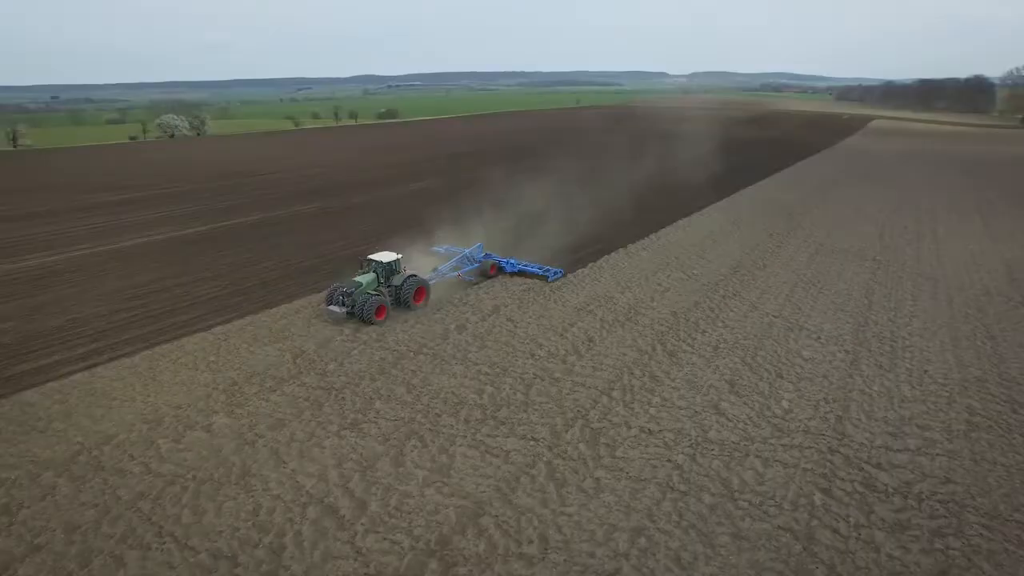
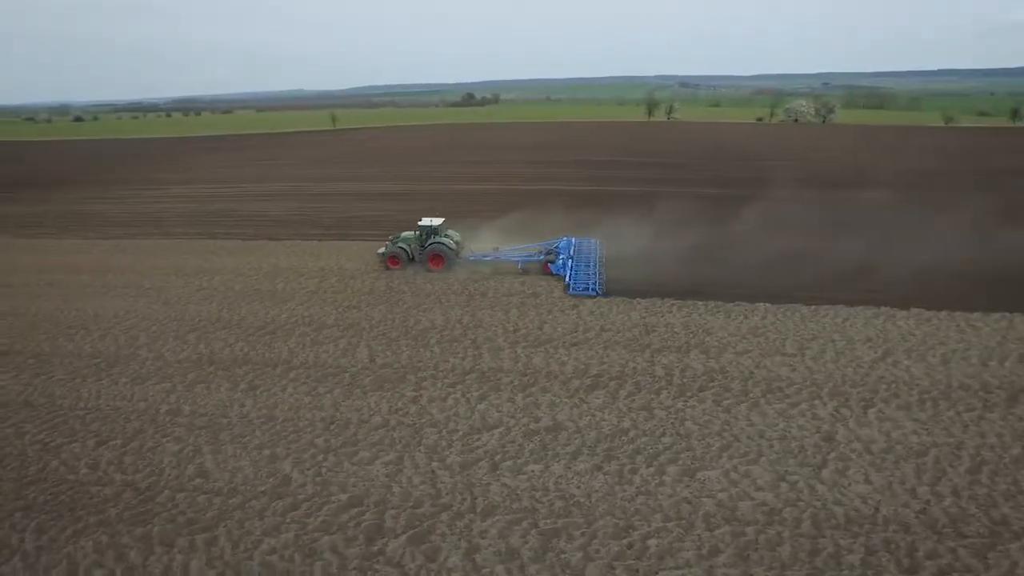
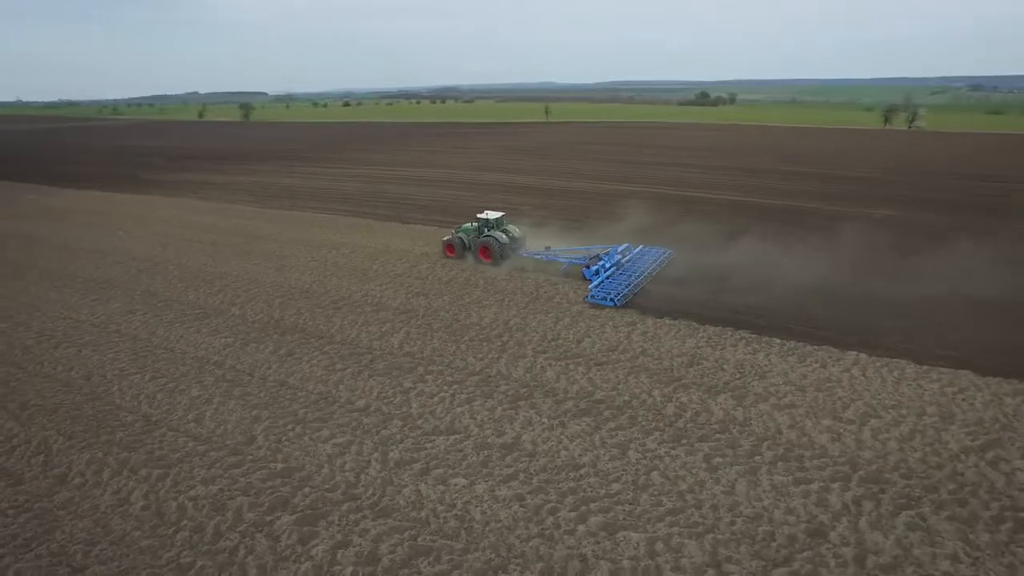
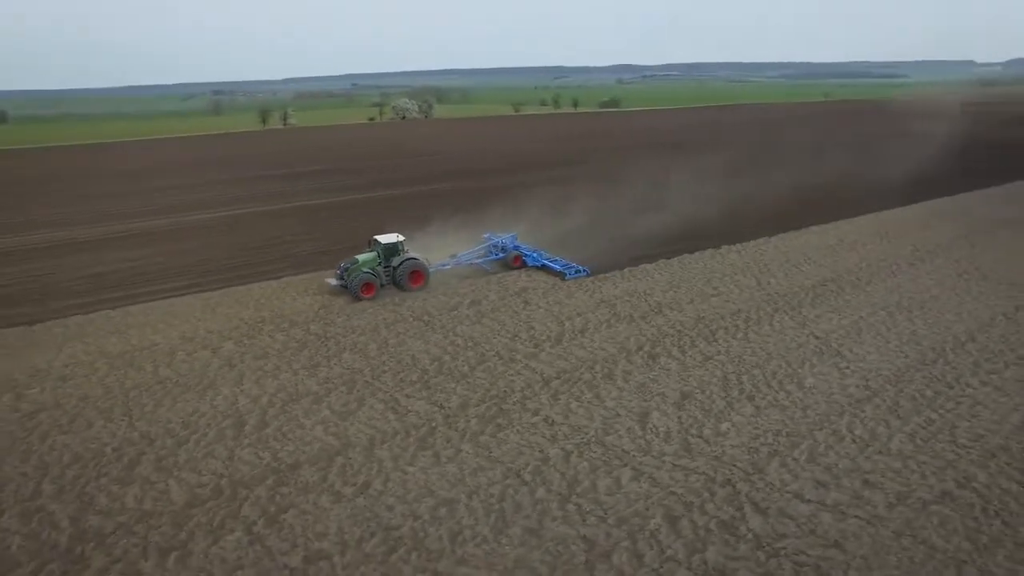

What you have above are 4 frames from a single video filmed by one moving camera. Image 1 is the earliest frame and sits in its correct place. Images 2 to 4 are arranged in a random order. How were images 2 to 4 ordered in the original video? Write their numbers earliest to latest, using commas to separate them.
4, 2, 3
